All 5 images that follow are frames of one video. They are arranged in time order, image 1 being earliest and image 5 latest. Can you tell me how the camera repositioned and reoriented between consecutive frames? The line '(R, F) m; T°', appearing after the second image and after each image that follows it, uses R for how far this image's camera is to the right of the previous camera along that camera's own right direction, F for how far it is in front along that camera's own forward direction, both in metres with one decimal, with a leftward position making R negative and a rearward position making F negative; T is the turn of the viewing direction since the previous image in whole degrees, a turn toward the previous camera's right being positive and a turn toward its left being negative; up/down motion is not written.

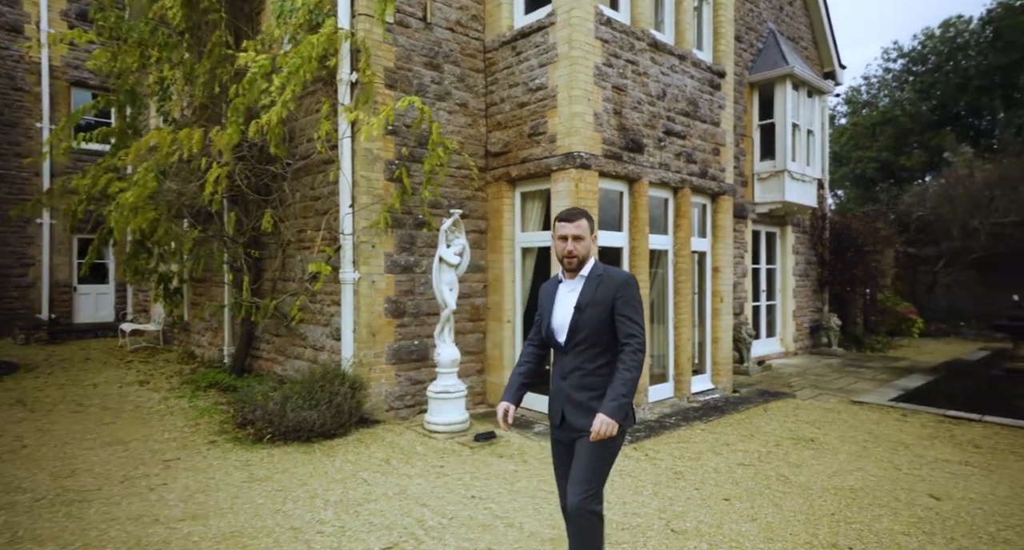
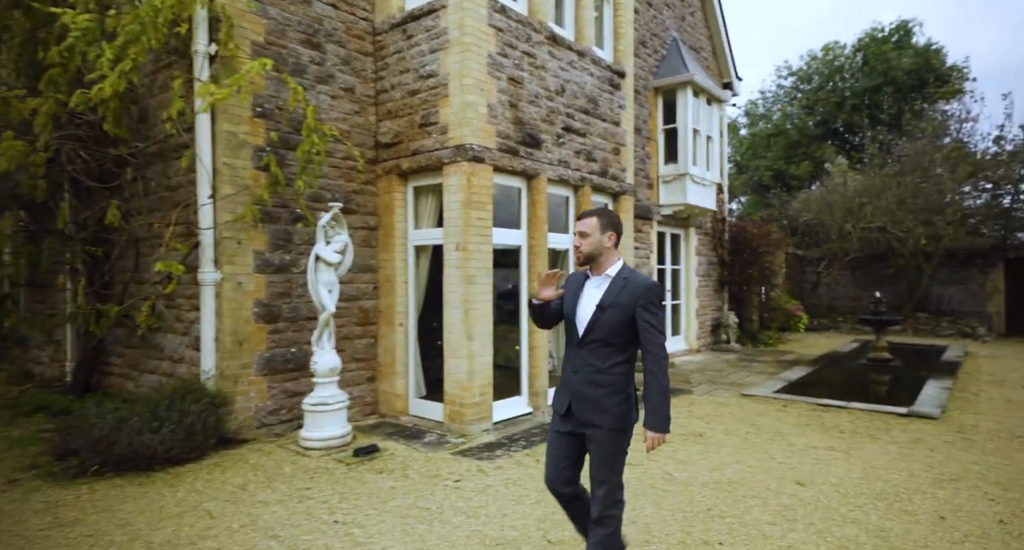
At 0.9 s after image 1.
(+0.2, +0.3) m; +8°
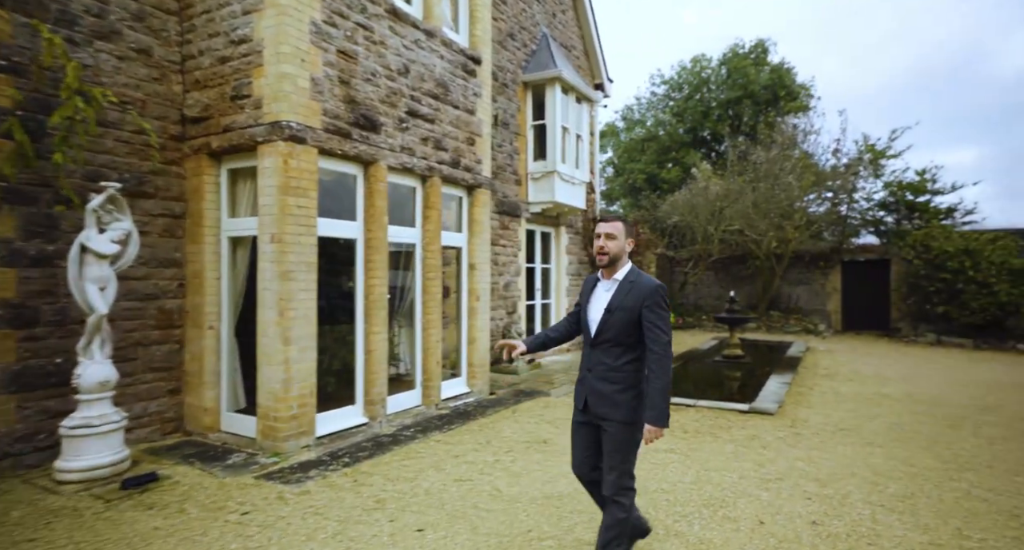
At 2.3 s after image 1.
(+0.5, +0.3) m; +11°
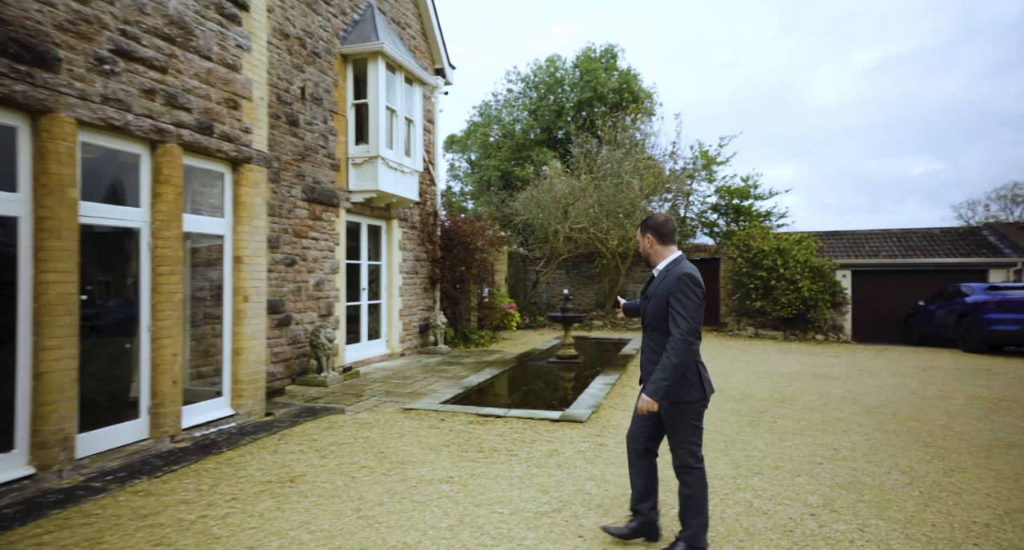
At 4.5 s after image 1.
(+0.9, +0.9) m; +13°
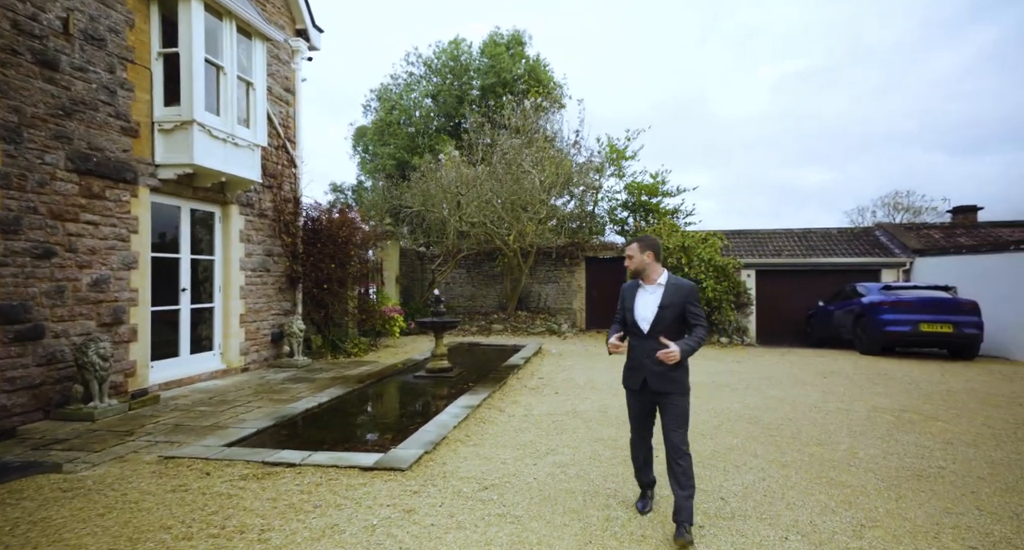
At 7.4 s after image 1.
(+1.0, +1.6) m; +7°
